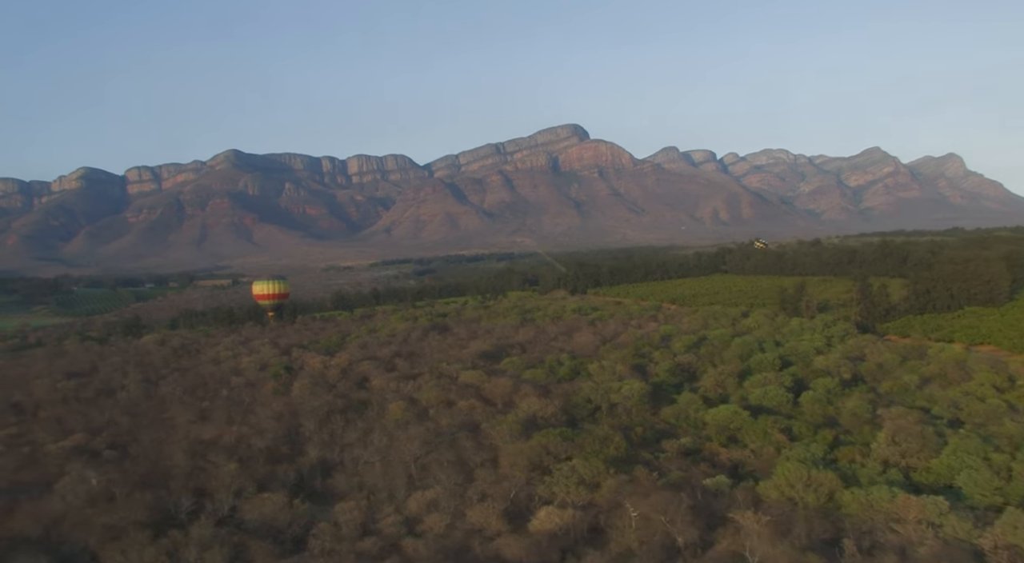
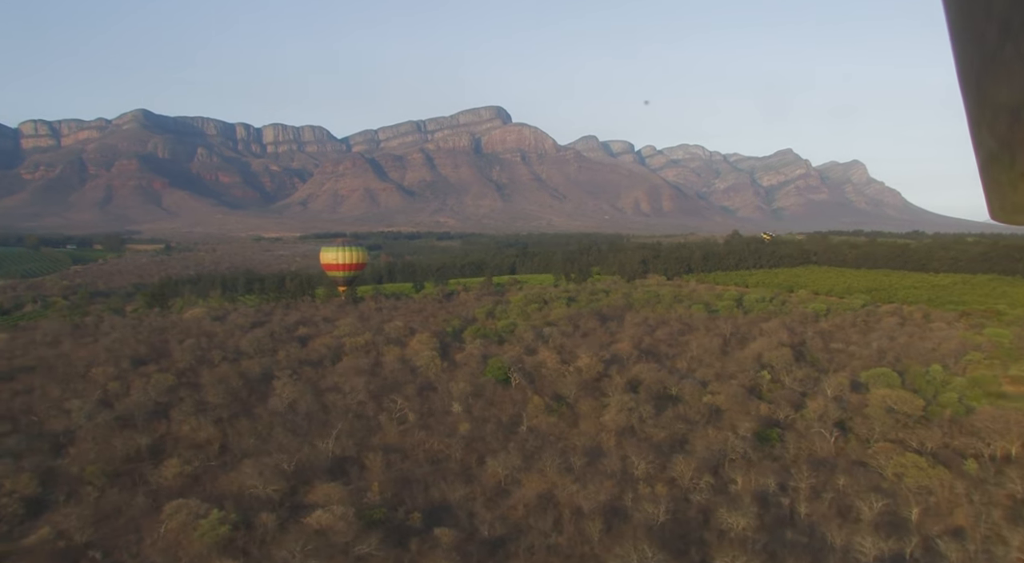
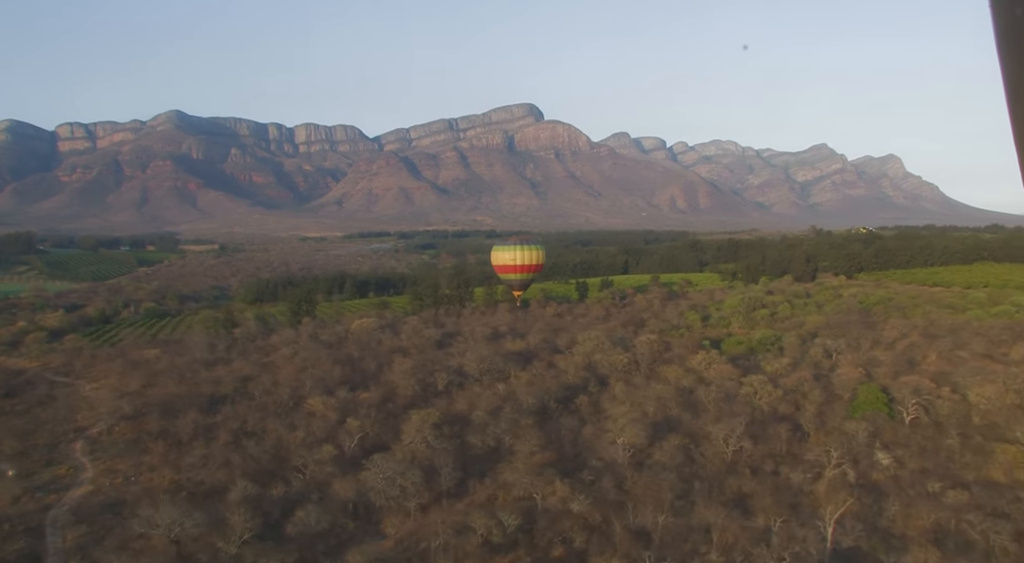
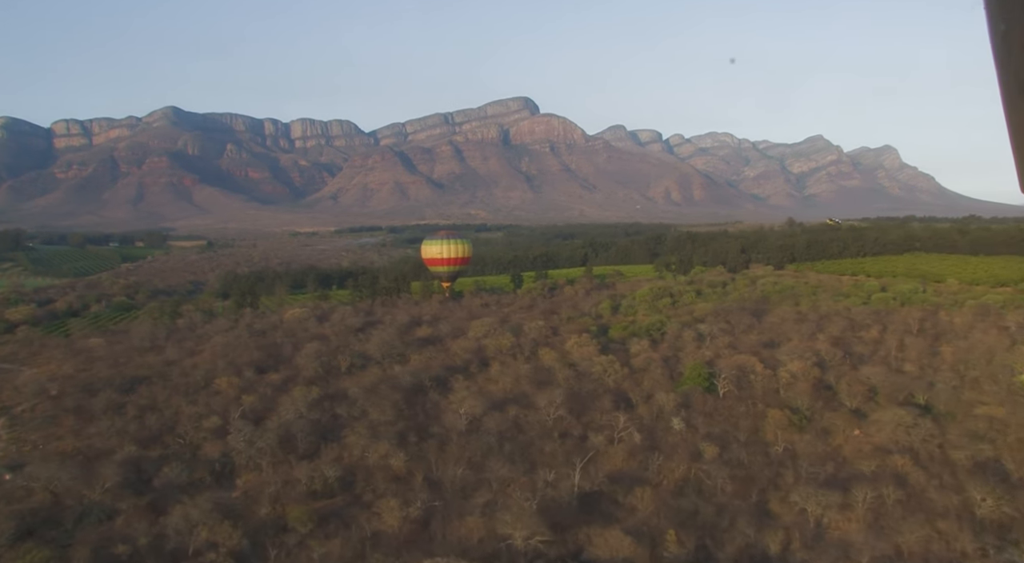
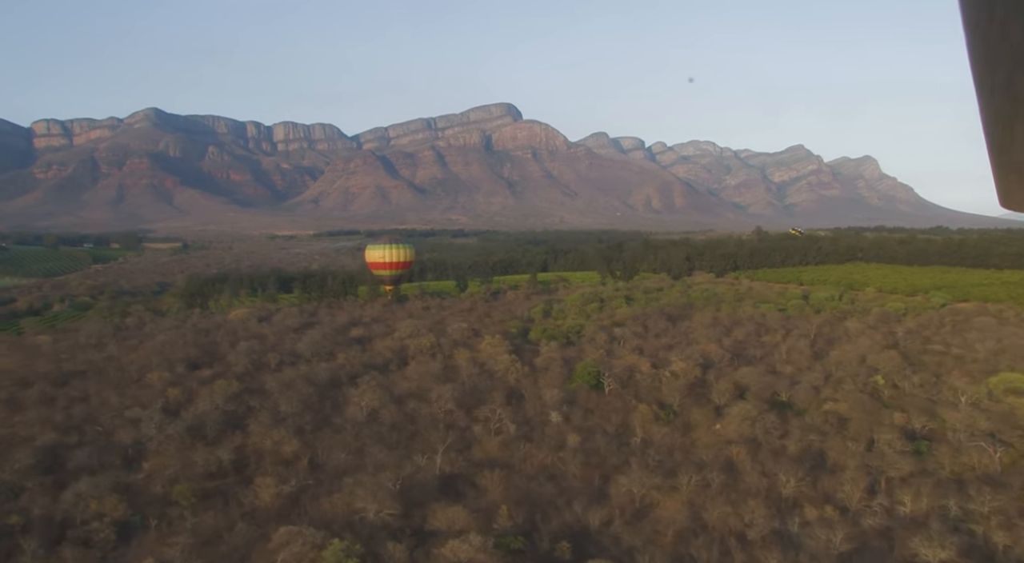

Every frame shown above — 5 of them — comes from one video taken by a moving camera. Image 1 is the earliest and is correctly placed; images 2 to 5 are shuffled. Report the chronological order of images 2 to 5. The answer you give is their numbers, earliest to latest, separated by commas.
2, 5, 4, 3
